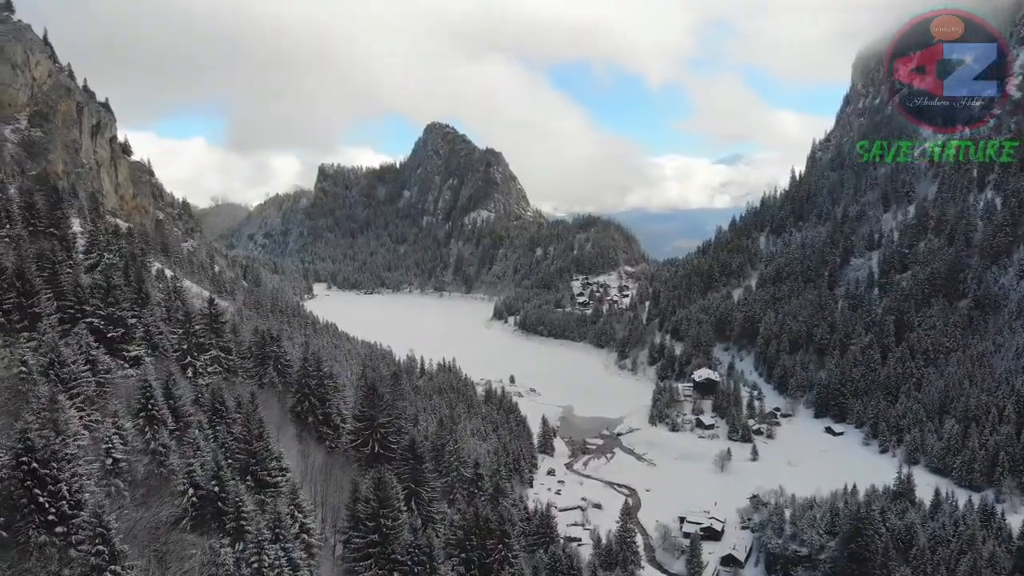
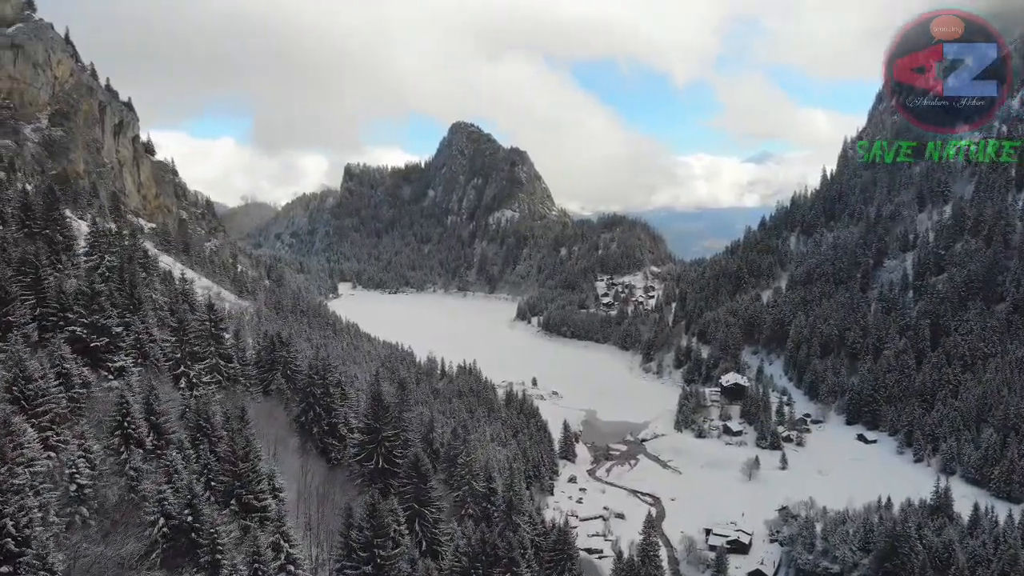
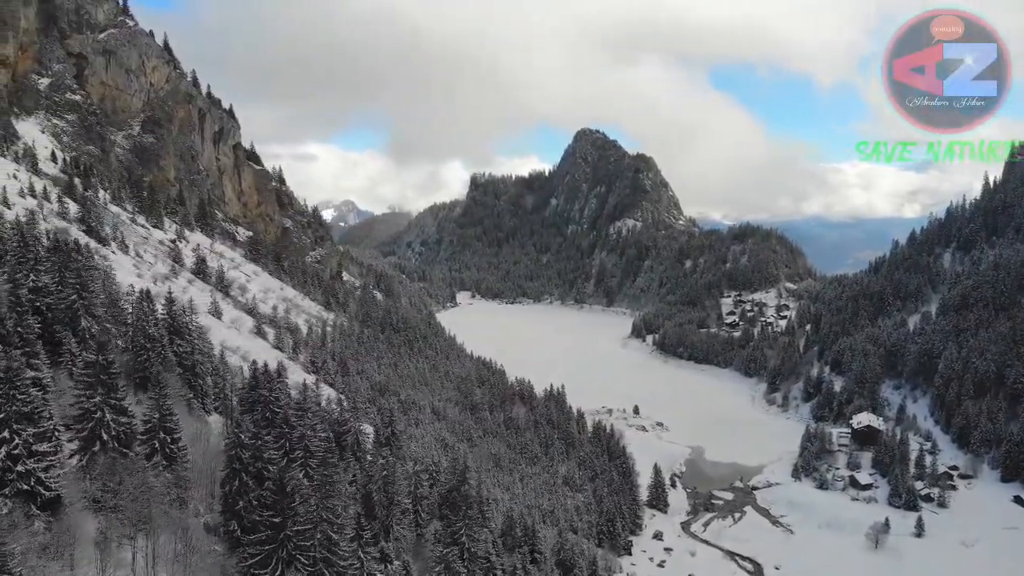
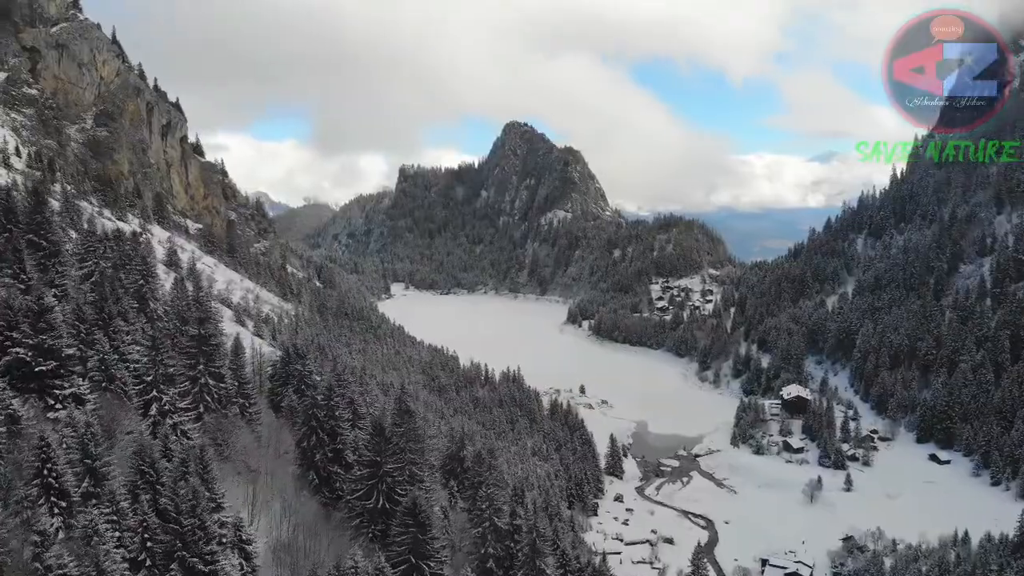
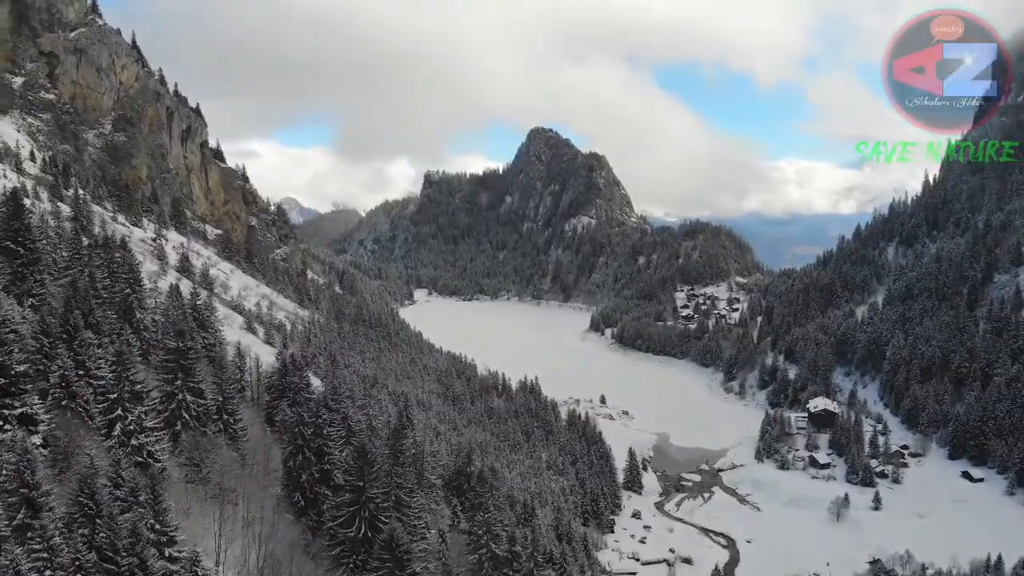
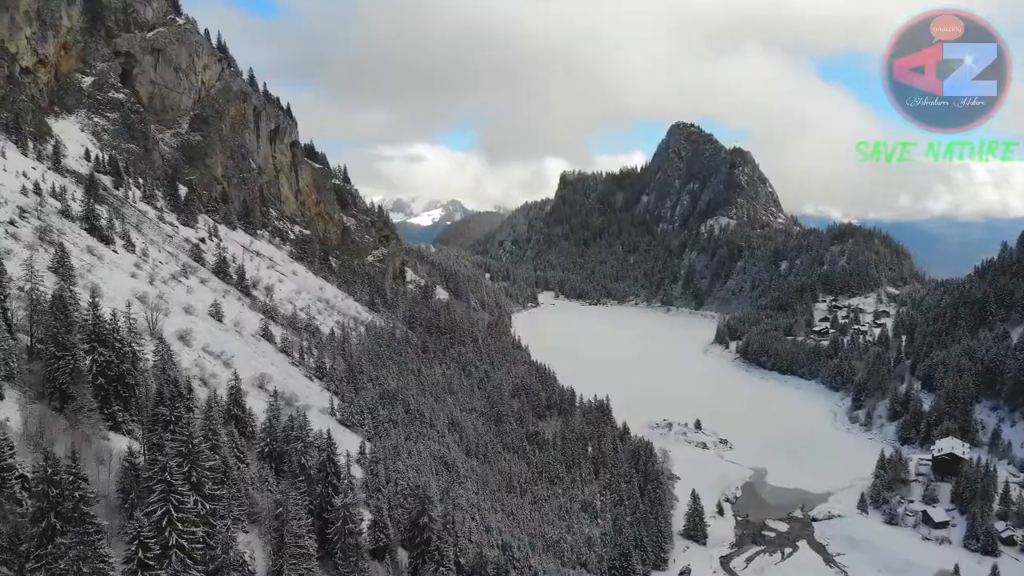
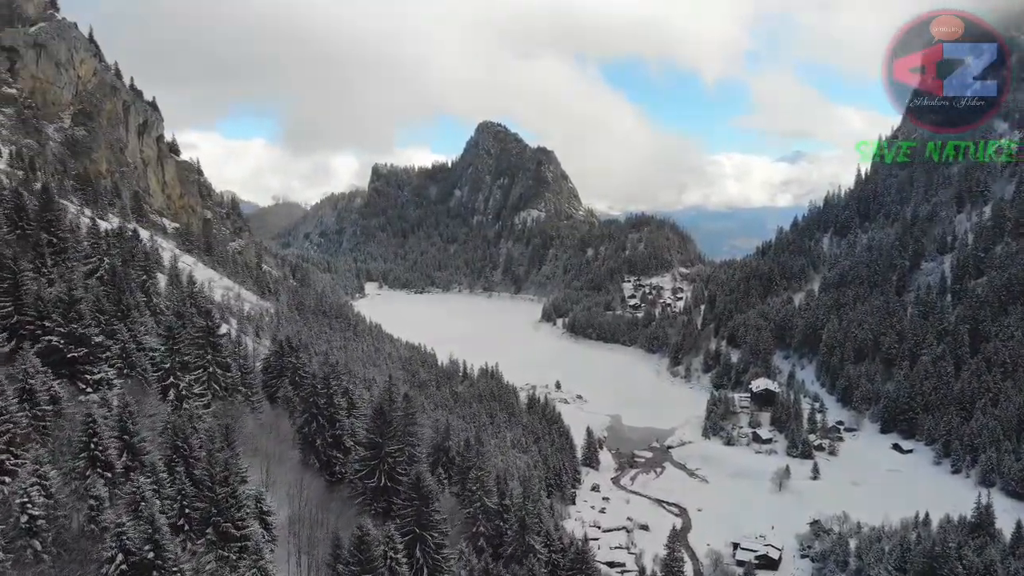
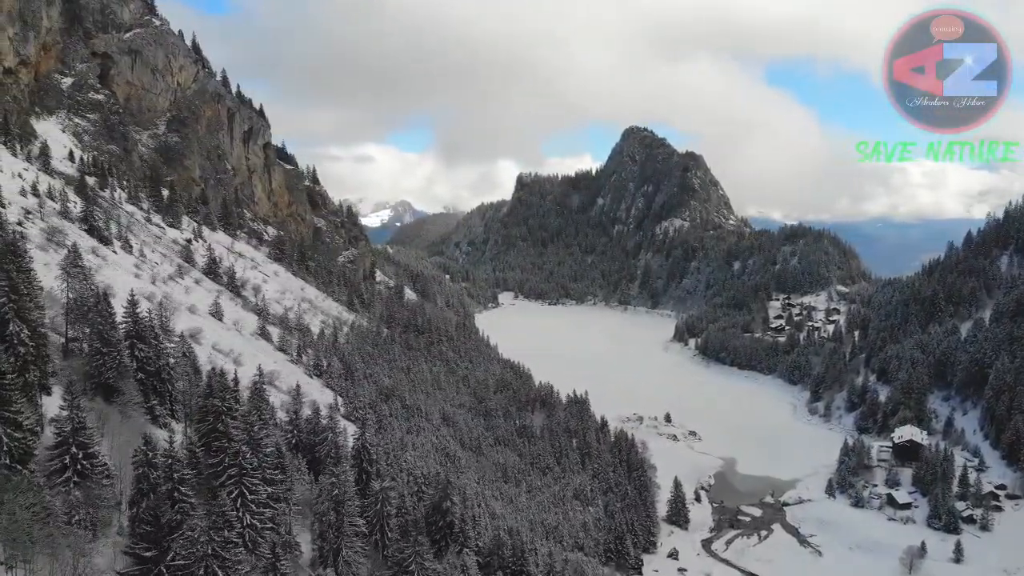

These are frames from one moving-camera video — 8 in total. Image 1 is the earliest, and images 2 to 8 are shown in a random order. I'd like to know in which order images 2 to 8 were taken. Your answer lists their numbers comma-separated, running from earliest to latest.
2, 7, 4, 5, 3, 8, 6
